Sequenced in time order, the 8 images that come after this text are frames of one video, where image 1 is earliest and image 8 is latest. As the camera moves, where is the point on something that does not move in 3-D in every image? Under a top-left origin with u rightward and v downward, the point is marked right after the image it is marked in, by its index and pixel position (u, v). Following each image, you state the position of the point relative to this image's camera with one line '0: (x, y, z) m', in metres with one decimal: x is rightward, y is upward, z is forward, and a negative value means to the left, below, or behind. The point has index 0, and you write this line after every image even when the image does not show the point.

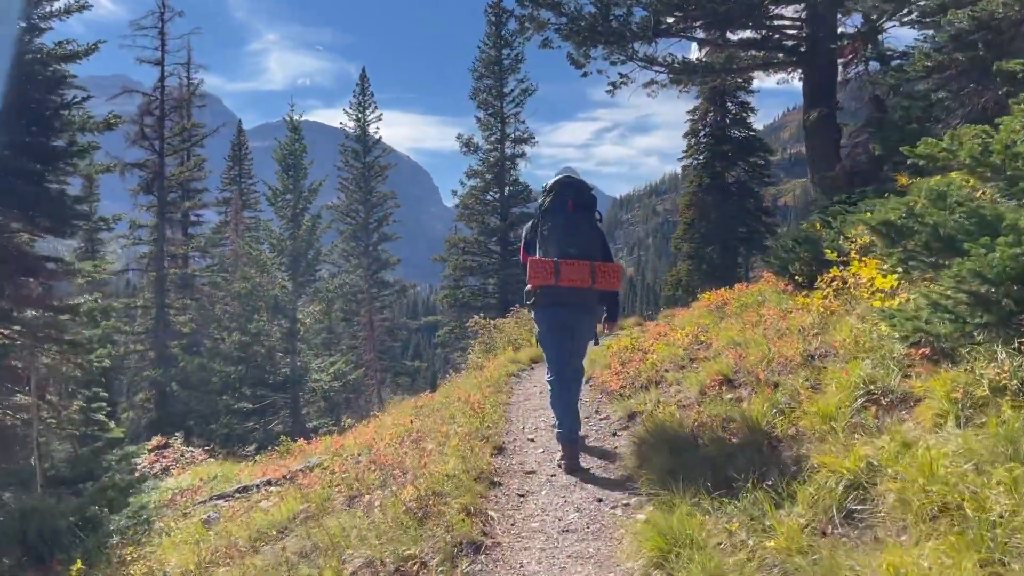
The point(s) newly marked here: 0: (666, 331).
0: (+1.9, -0.5, +9.6) m
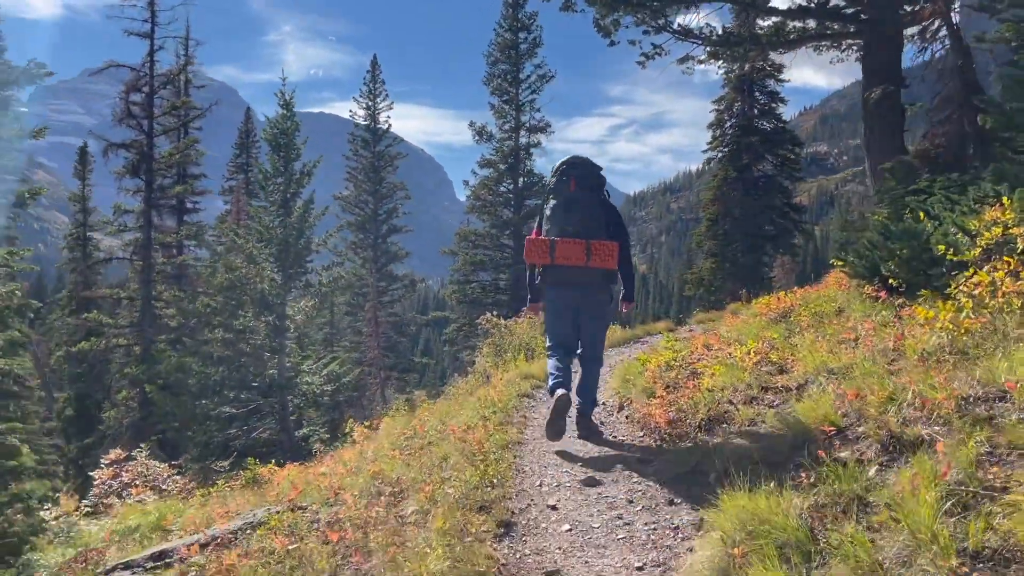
0: (+2.0, -0.5, +7.7) m
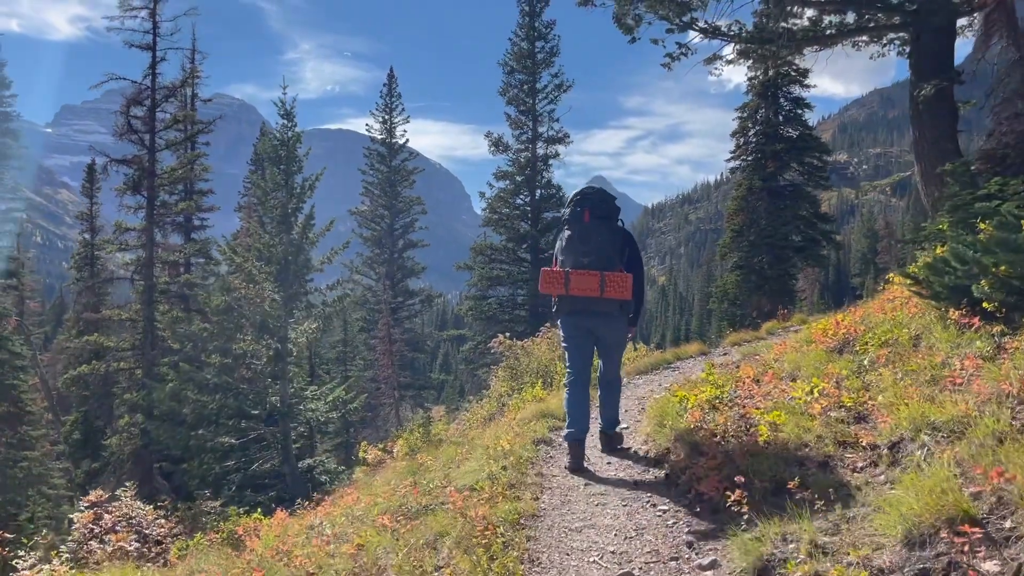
0: (+2.1, -0.7, +6.6) m
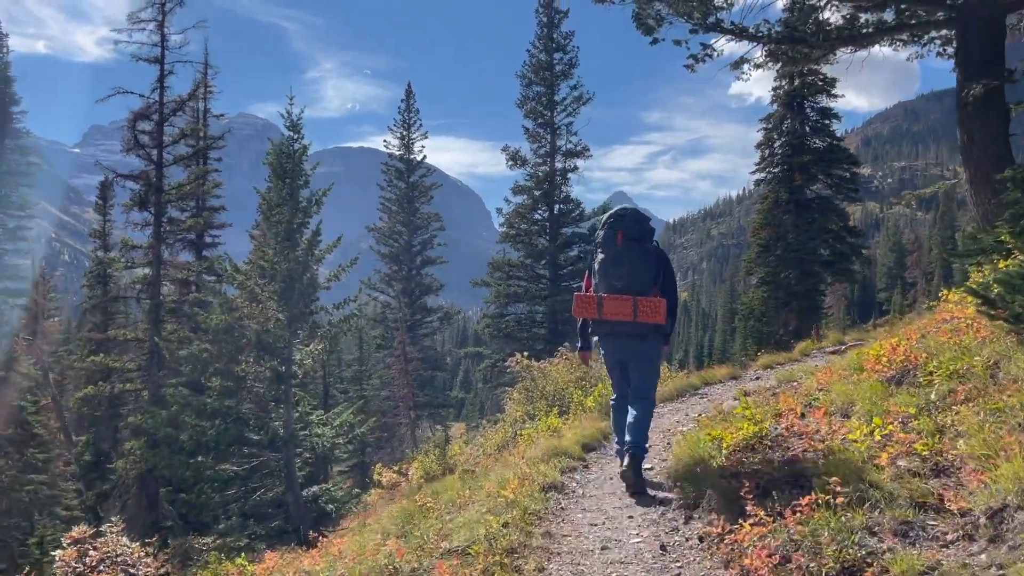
0: (+2.1, -0.9, +5.6) m
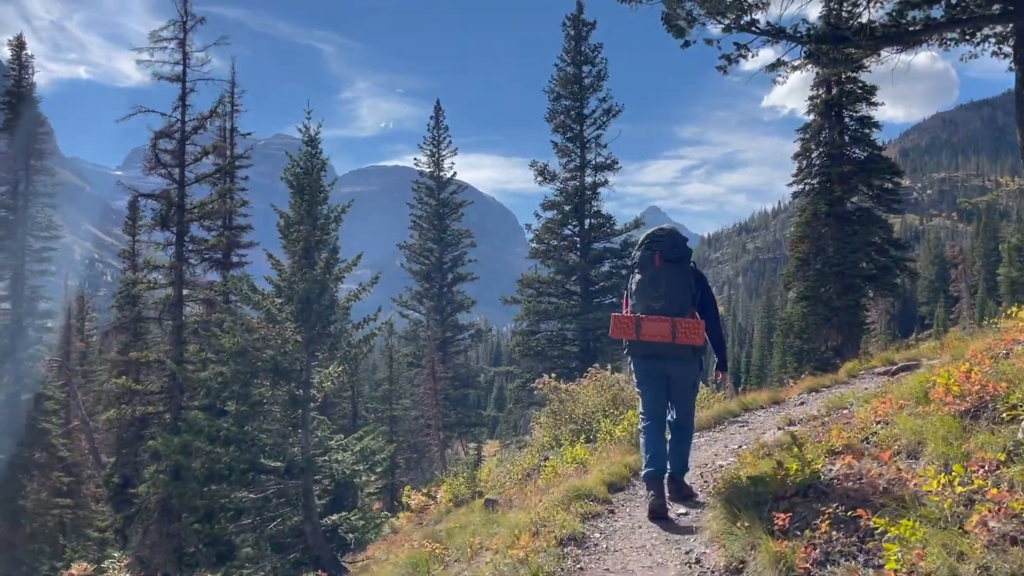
0: (+2.2, -1.0, +4.8) m
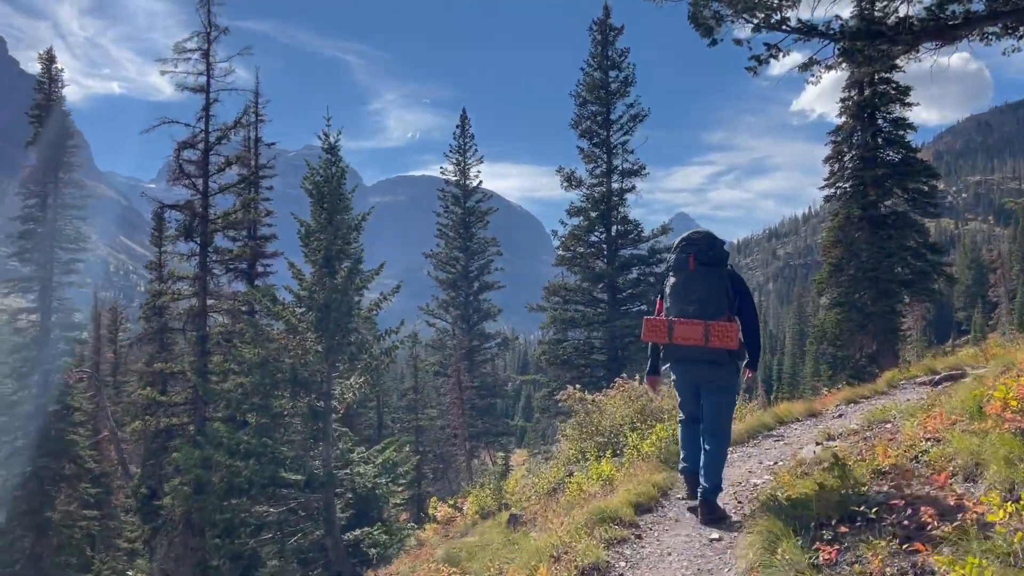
0: (+2.3, -1.0, +4.4) m
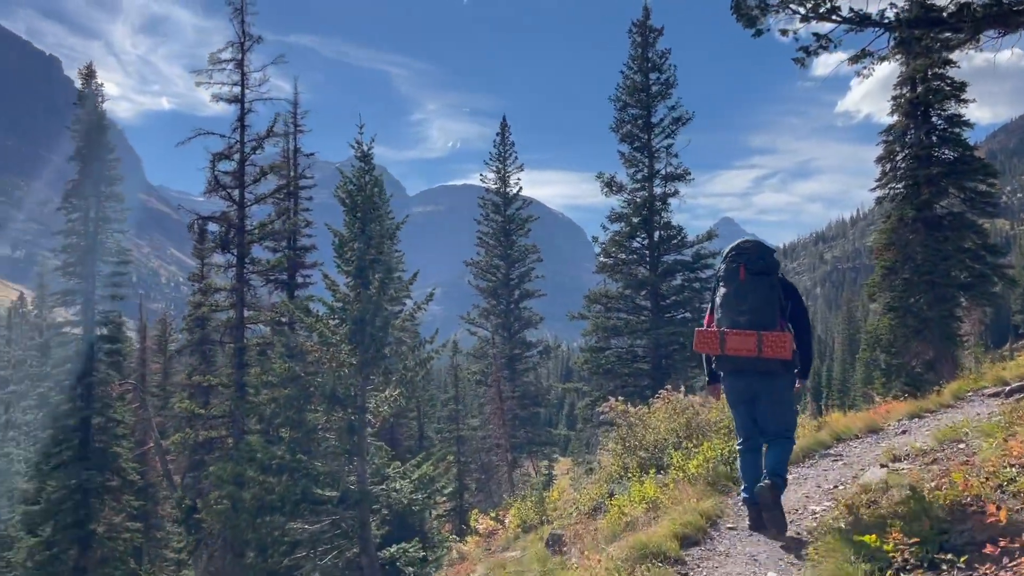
0: (+2.4, -1.1, +3.8) m
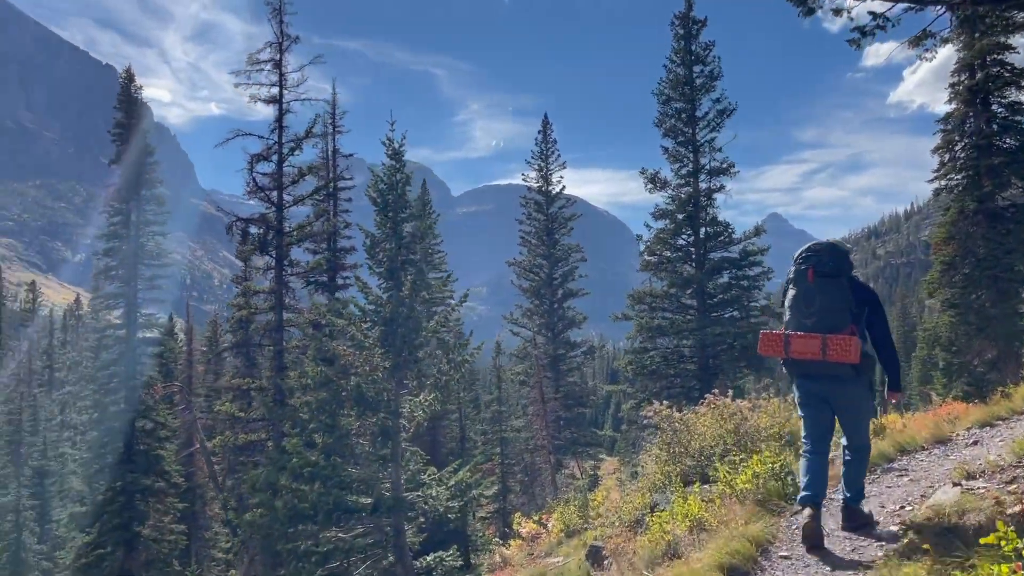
0: (+2.5, -1.1, +3.2) m
